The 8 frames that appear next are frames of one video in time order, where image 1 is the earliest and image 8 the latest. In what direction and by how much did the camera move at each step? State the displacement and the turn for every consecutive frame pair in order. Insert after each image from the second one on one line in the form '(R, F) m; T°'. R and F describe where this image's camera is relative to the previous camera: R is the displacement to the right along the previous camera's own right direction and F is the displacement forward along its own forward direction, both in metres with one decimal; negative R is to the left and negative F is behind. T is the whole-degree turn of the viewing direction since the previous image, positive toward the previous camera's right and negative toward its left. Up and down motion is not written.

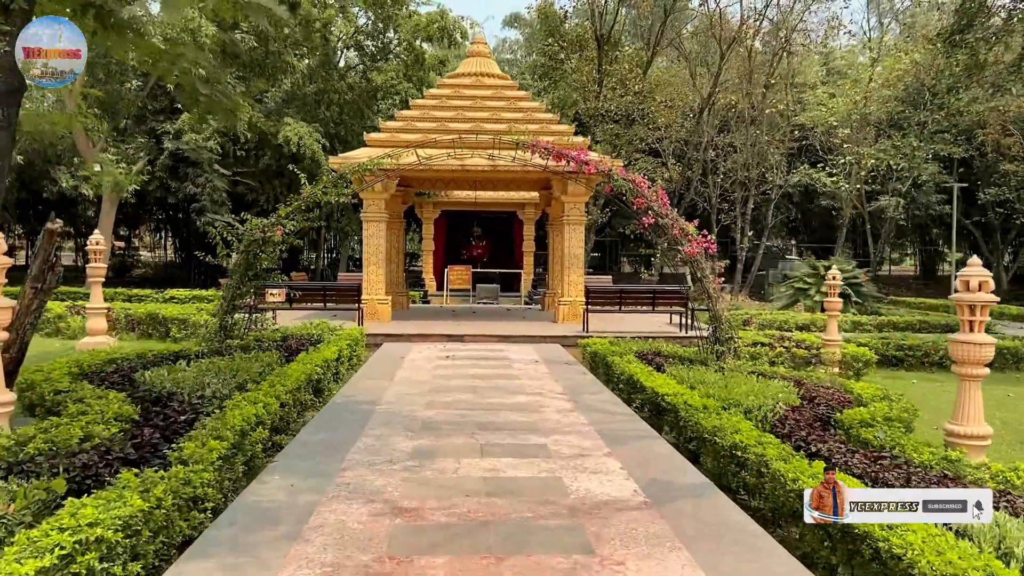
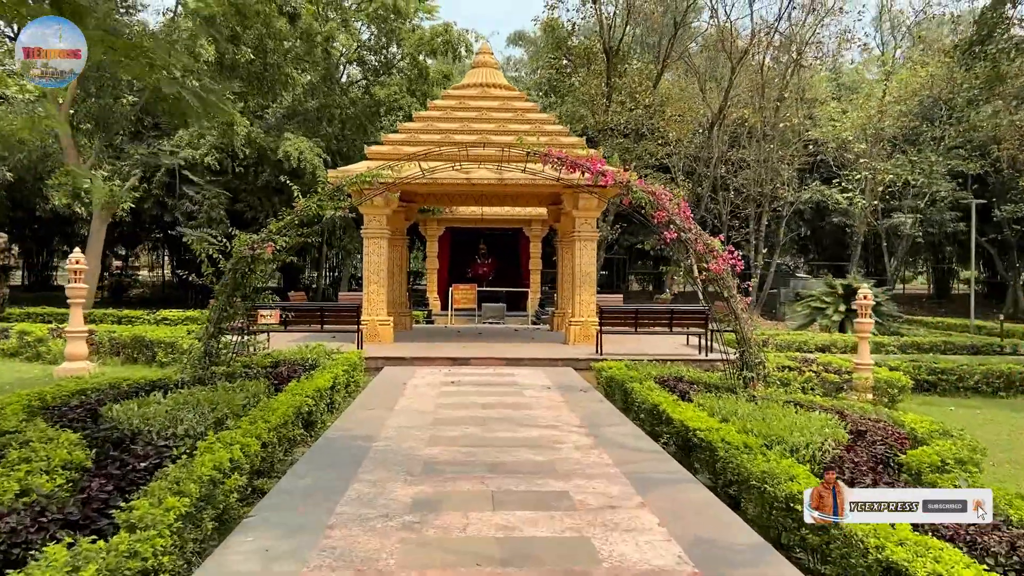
(-0.1, +0.6) m; 0°
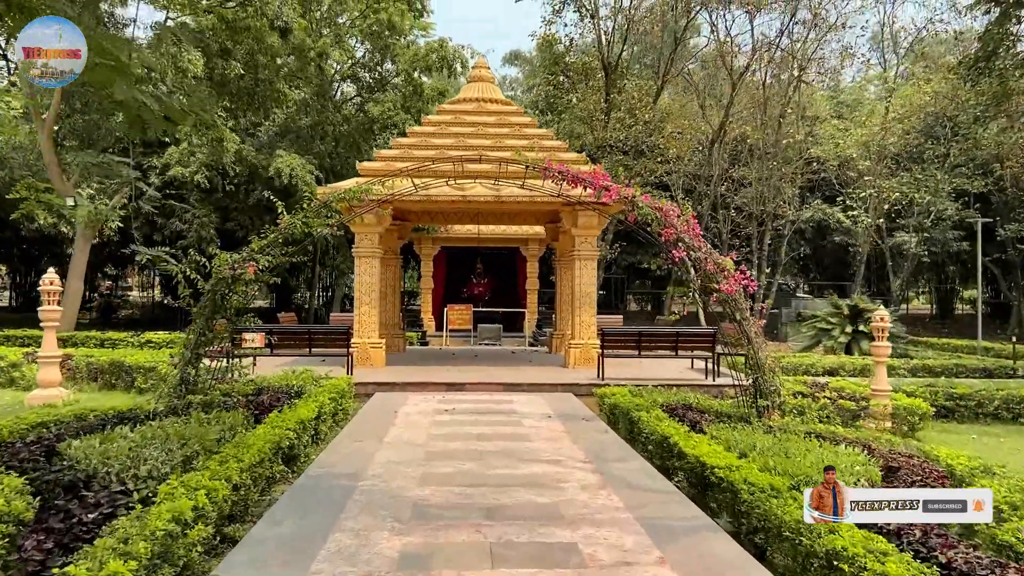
(0.0, +0.5) m; 0°
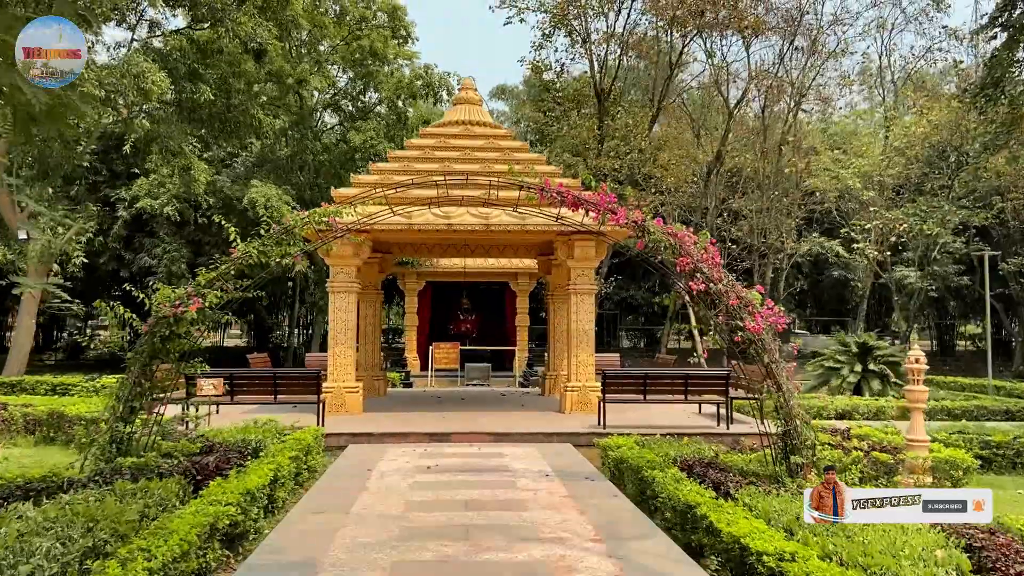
(0.0, +1.0) m; +1°
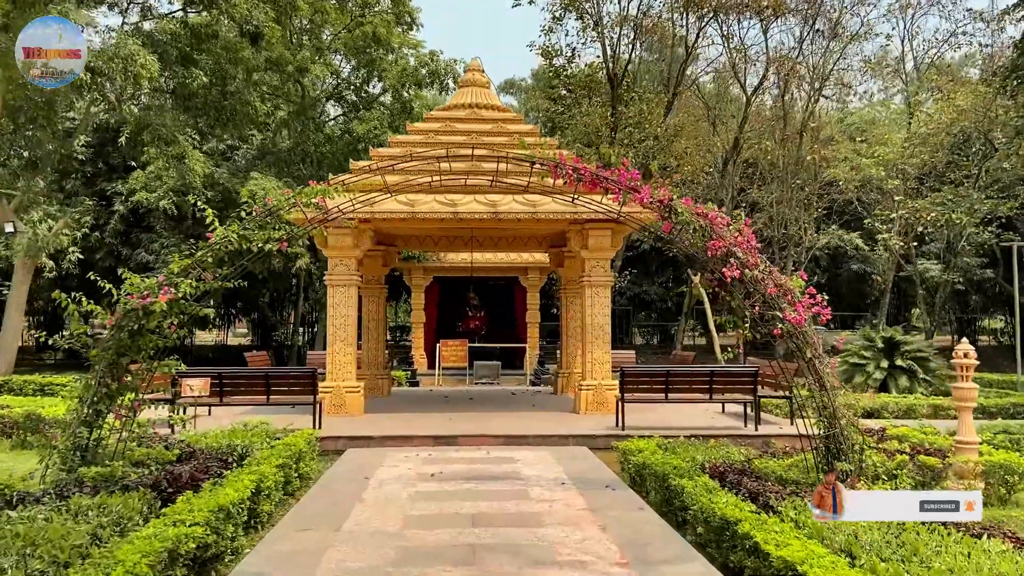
(0.0, +0.6) m; -1°
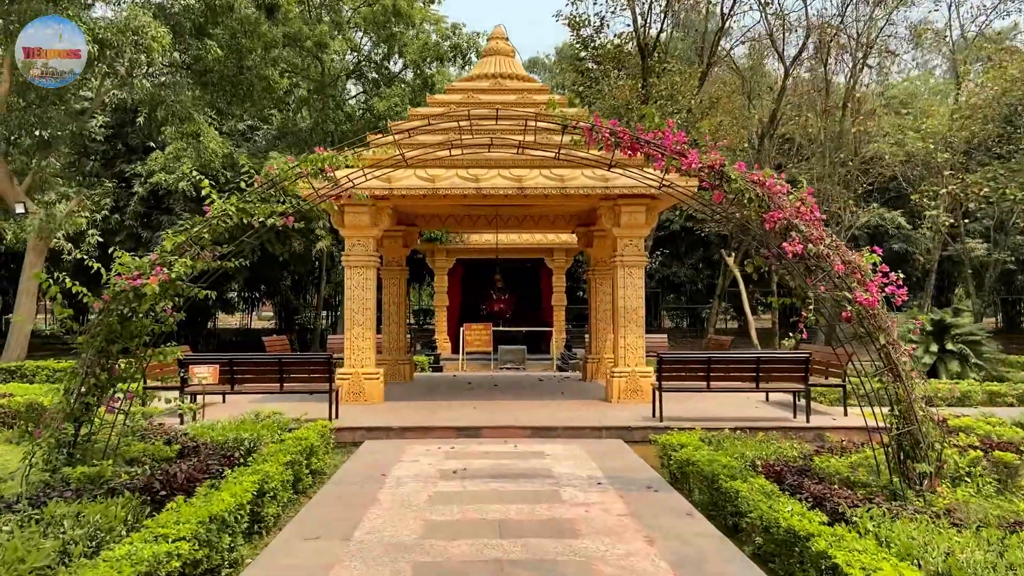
(0.0, +0.6) m; -2°
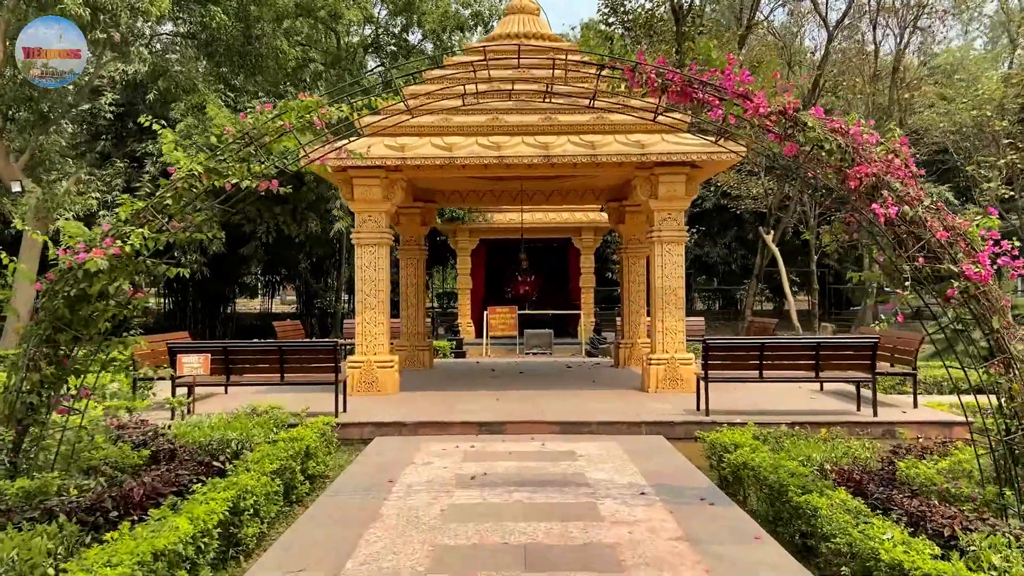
(0.0, +0.8) m; -2°
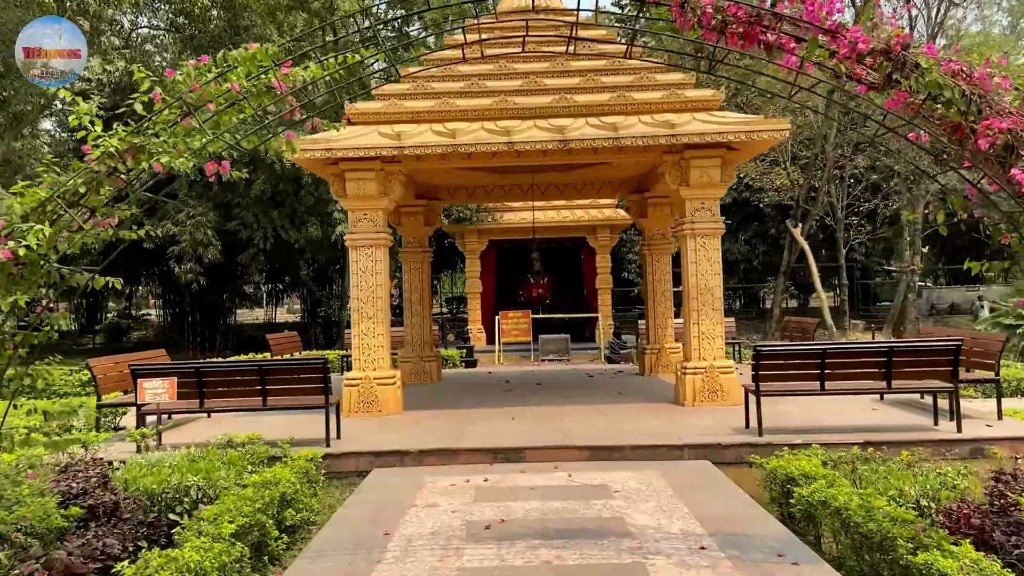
(0.0, +0.9) m; -1°
